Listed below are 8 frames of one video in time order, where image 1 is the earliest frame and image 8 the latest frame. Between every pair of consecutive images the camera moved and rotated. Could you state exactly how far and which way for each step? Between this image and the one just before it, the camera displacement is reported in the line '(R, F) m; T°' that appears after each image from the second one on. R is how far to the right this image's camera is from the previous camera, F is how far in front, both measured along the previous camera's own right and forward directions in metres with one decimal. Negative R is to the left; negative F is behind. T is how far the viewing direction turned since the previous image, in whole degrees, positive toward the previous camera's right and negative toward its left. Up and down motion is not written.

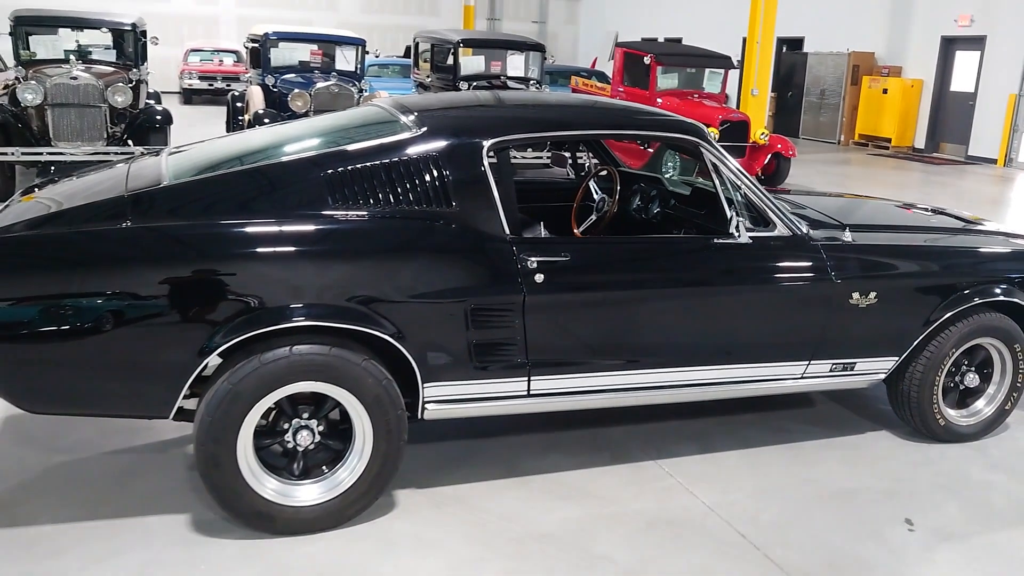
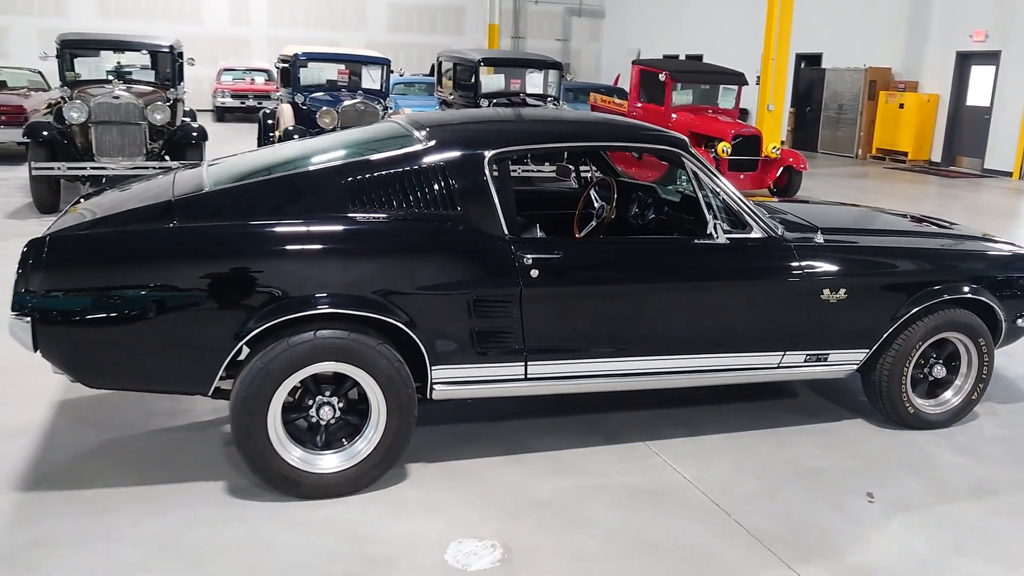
(+0.1, -0.4) m; -2°
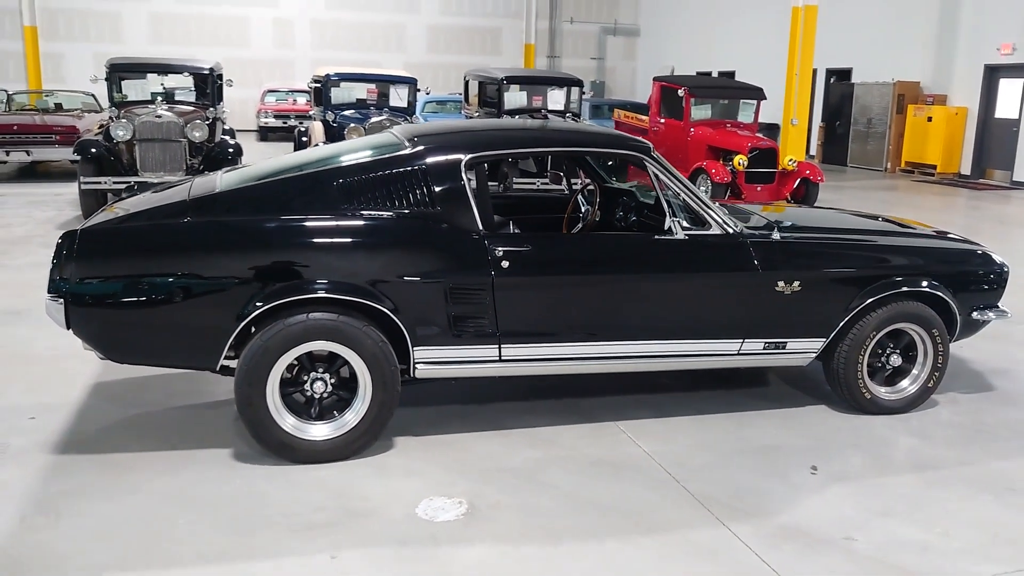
(+0.3, -0.4) m; -3°
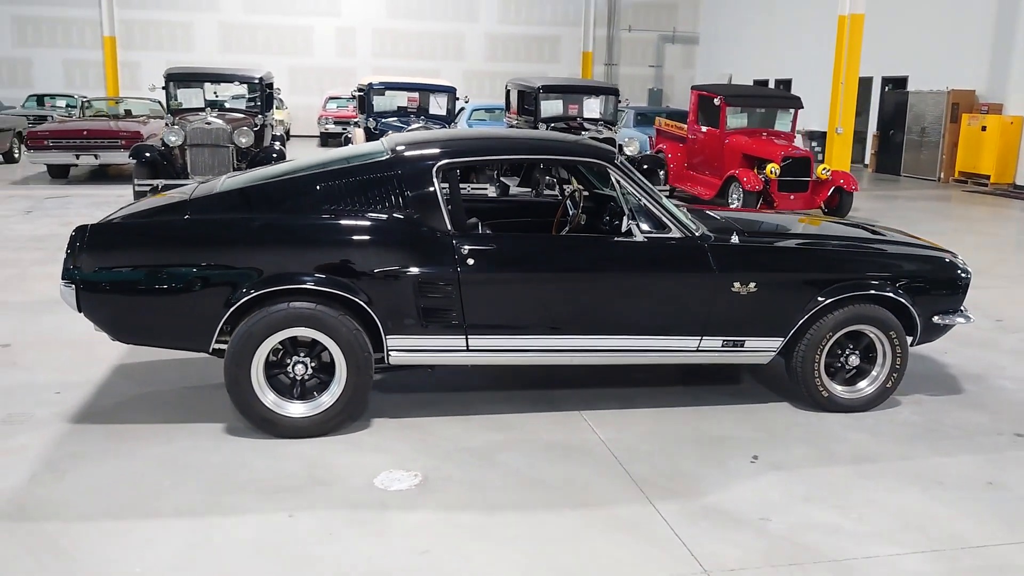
(+0.5, -0.3) m; -4°
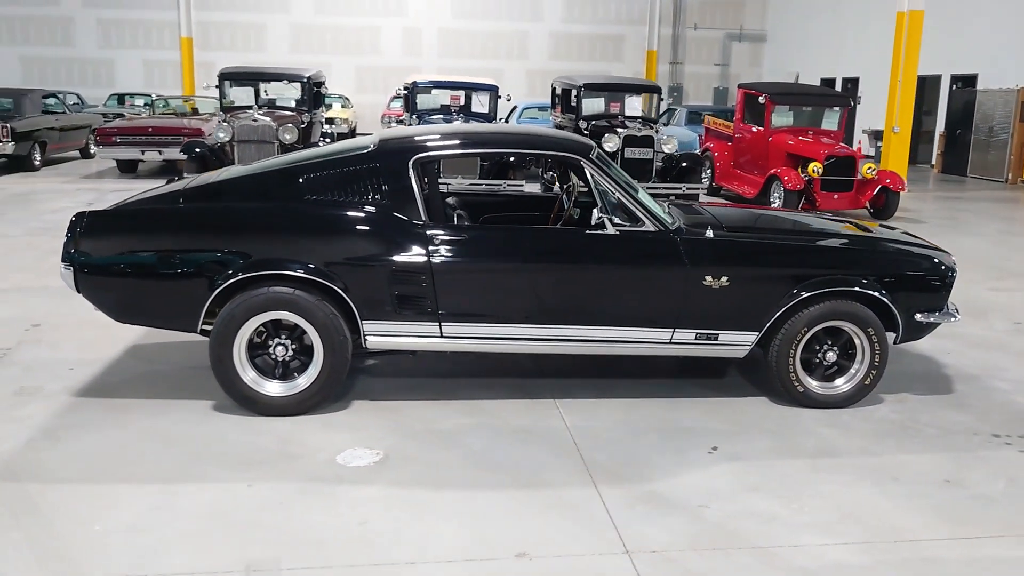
(+0.5, -0.1) m; -5°
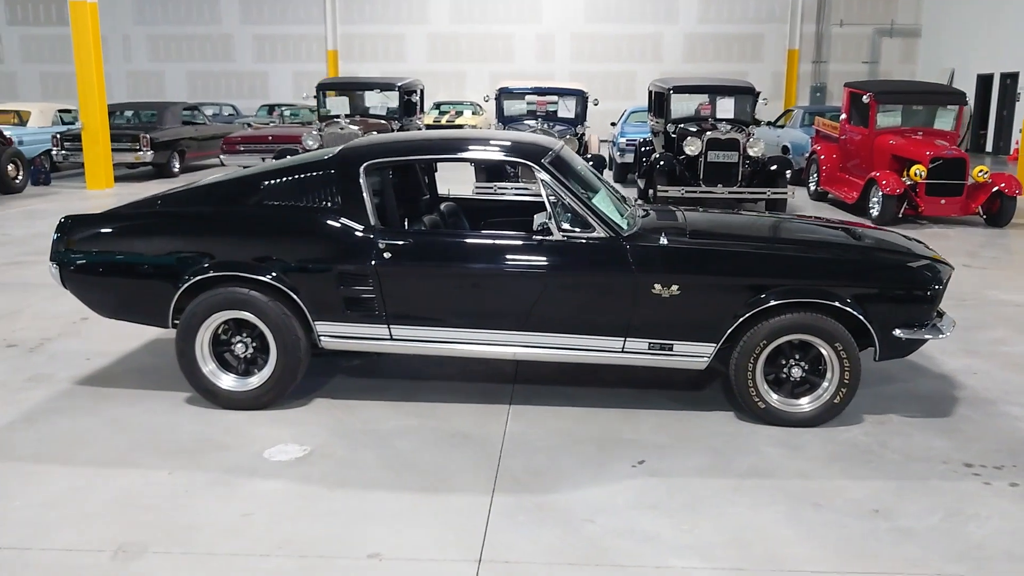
(+1.0, +0.1) m; -10°
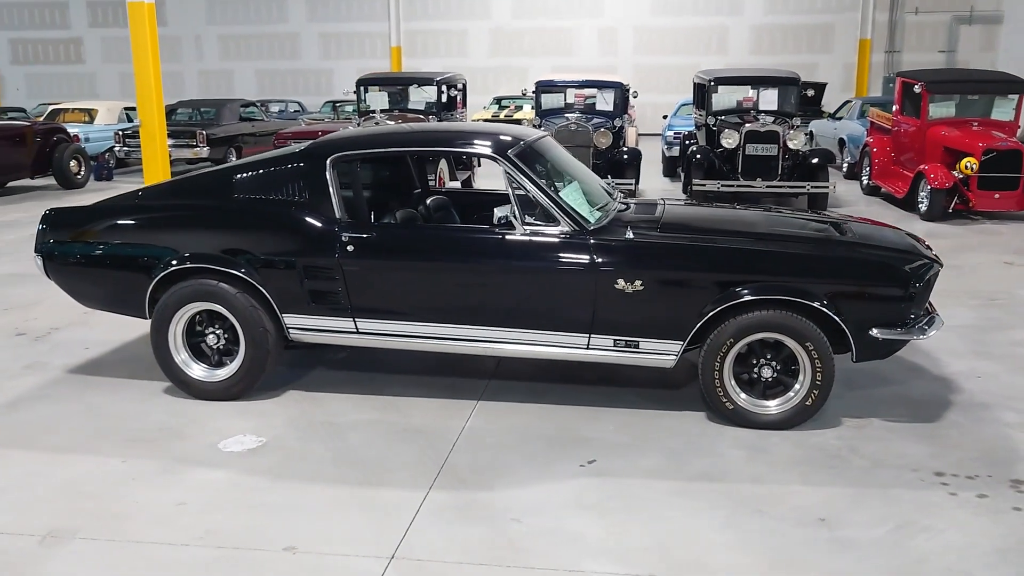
(+0.5, +0.1) m; -5°
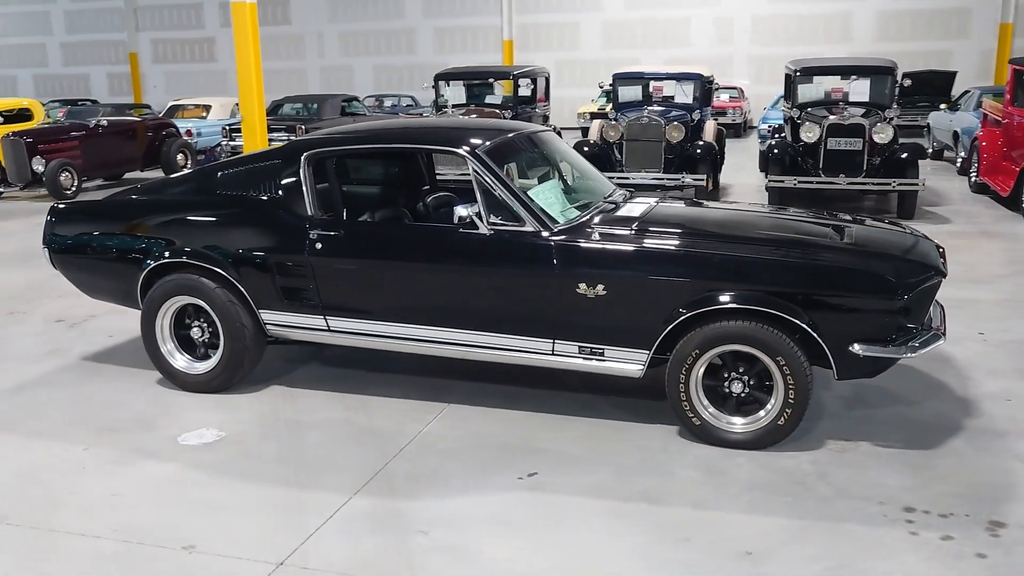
(+0.8, +0.2) m; -8°
